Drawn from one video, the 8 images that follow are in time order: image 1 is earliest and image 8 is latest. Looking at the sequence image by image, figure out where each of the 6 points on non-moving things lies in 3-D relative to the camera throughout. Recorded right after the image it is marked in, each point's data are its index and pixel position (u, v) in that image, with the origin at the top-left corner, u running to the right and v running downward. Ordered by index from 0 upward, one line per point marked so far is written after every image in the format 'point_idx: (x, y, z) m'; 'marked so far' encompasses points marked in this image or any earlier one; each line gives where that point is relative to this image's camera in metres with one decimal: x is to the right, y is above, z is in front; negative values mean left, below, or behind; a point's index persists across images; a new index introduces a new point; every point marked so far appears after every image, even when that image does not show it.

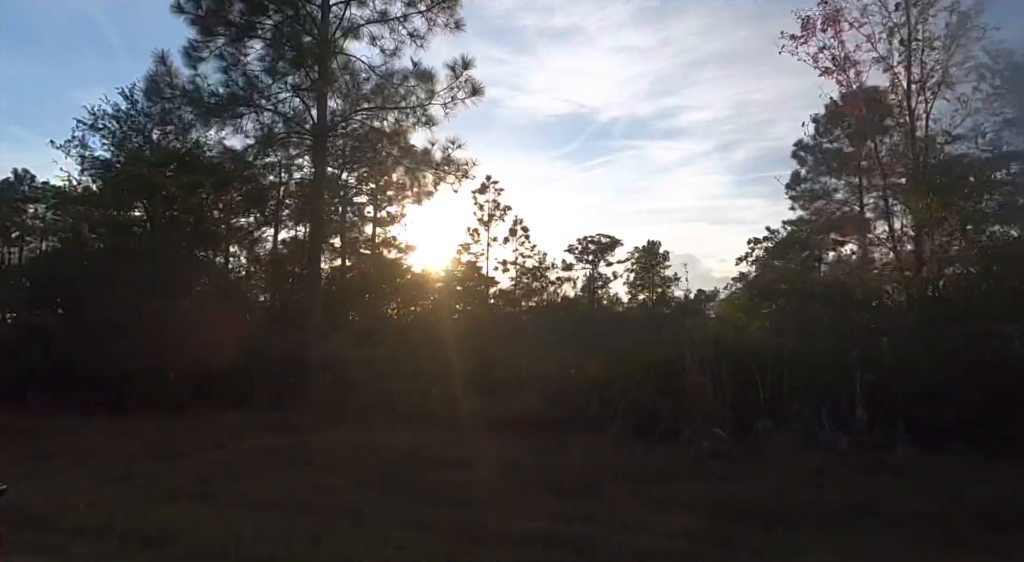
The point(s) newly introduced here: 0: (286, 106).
0: (-5.7, +4.6, +14.9) m
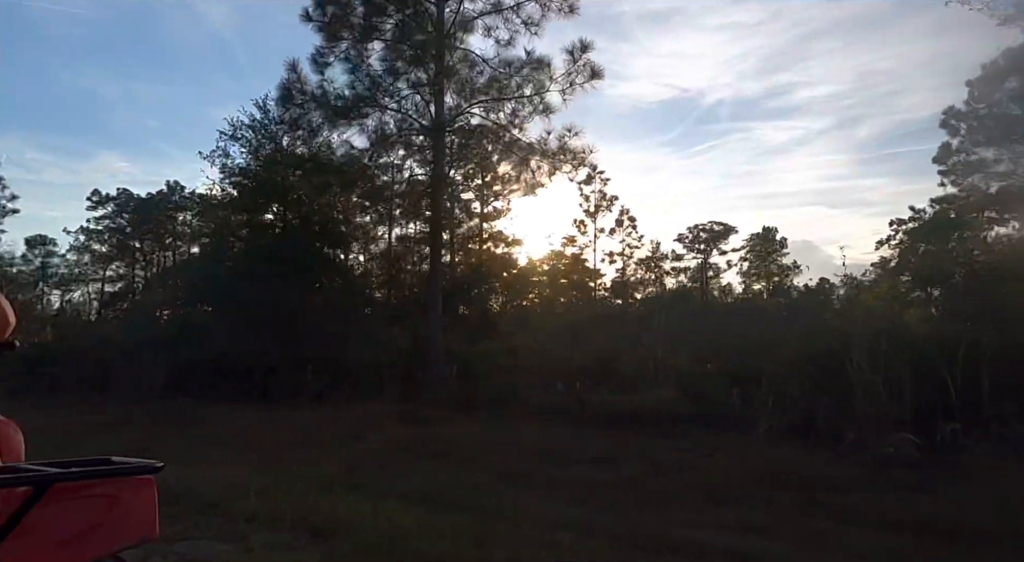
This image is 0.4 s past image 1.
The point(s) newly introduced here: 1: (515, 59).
0: (-2.7, +4.7, +15.2) m
1: (0.0, +5.7, +14.8) m
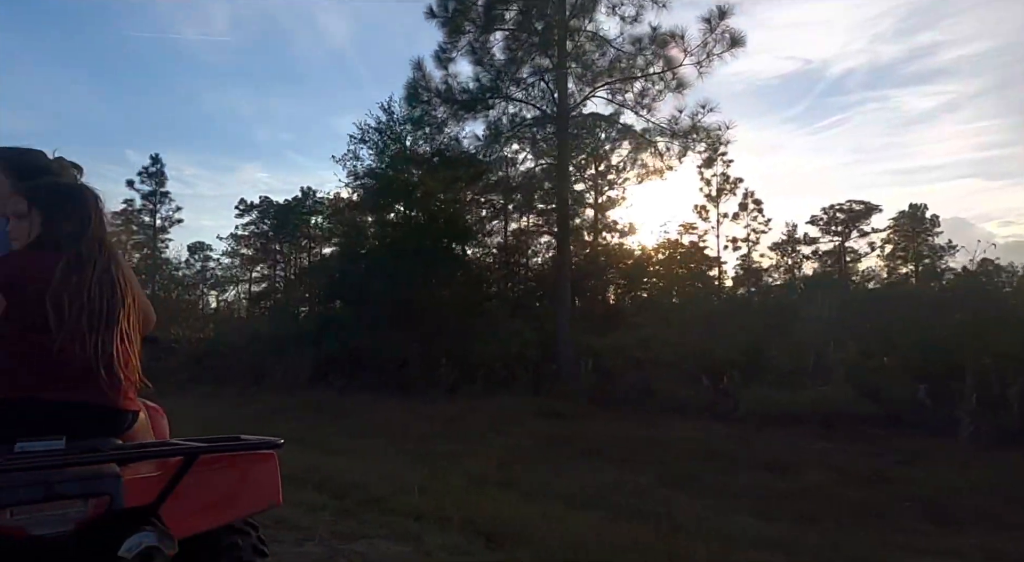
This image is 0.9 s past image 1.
0: (+0.5, +4.9, +14.9) m
1: (+3.1, +6.0, +14.0) m
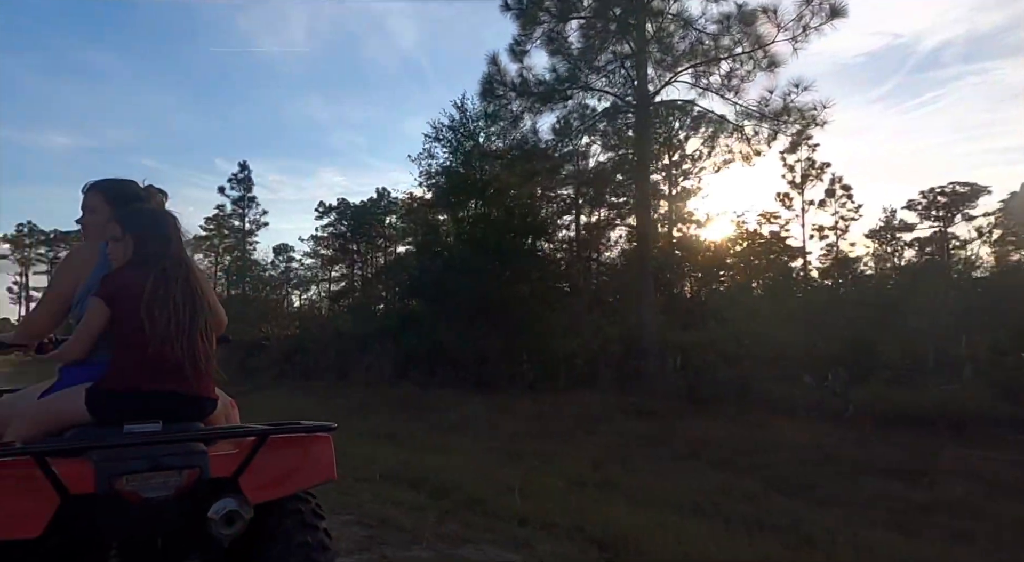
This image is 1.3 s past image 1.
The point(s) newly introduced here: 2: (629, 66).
0: (+2.5, +5.1, +14.4) m
1: (+4.9, +6.2, +13.2) m
2: (+2.9, +5.4, +14.3) m
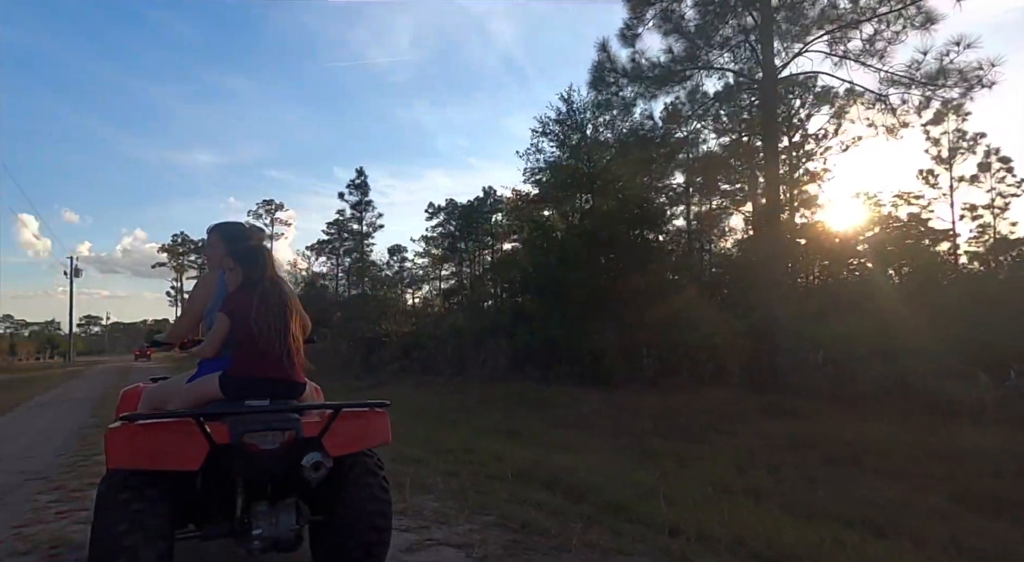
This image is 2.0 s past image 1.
0: (+5.2, +5.3, +13.5) m
1: (+7.3, +6.4, +11.8) m
2: (+5.5, +5.6, +13.3) m
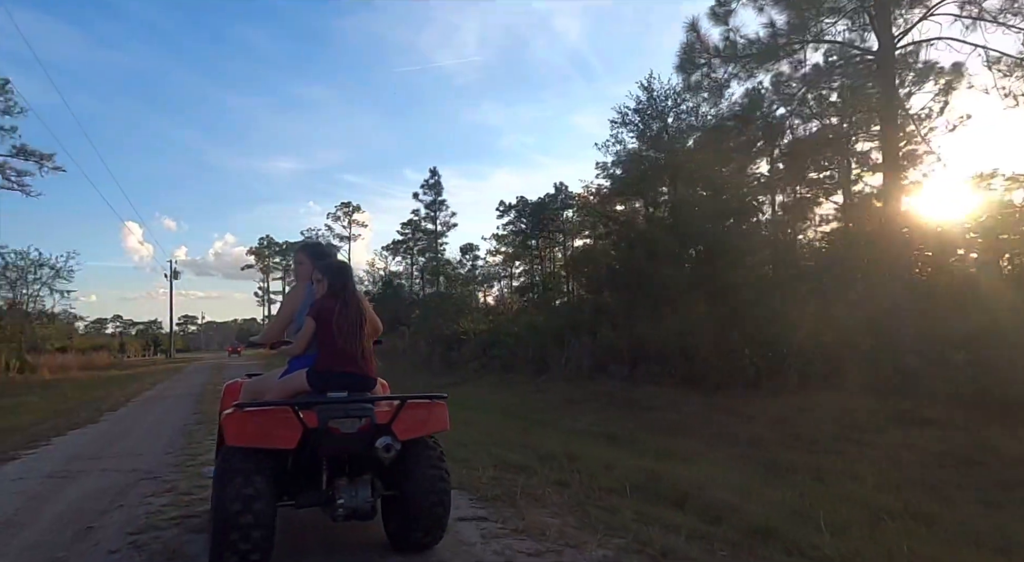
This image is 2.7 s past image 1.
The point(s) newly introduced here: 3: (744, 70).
0: (+7.0, +5.4, +12.2) m
1: (+9.0, +6.6, +10.4) m
2: (+7.4, +5.7, +12.0) m
3: (+5.3, +4.8, +12.9) m
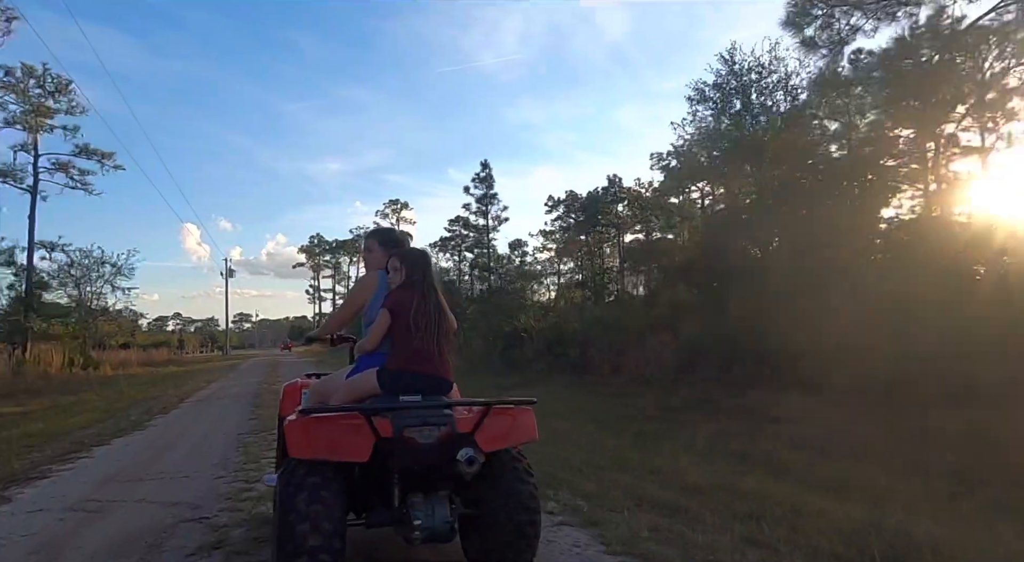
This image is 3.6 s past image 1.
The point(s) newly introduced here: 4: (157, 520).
0: (+8.7, +5.7, +10.0) m
1: (+10.5, +6.9, +8.0) m
2: (+9.0, +6.0, +9.7) m
3: (+7.0, +5.1, +10.9) m
4: (-2.7, -1.8, +4.4) m
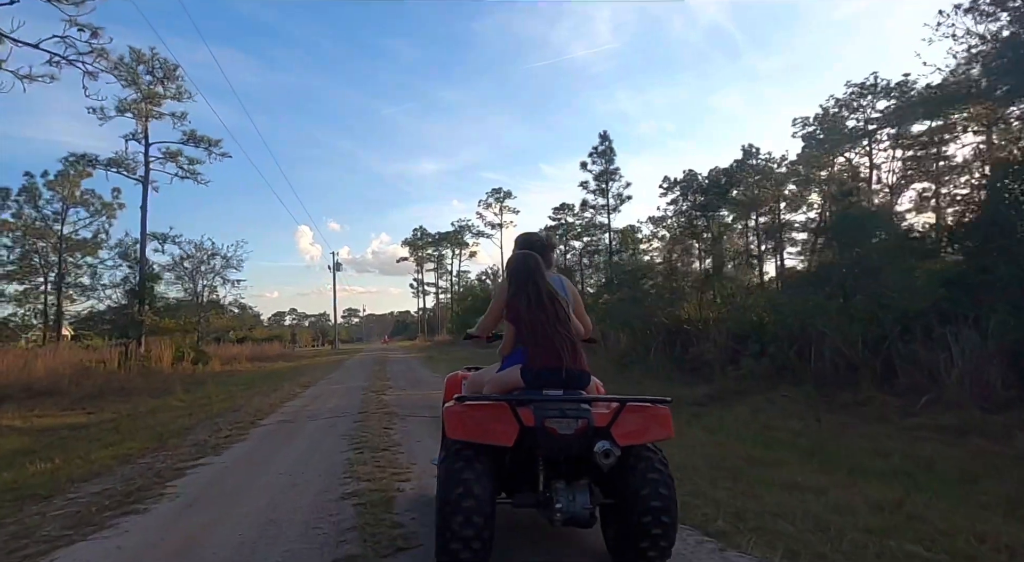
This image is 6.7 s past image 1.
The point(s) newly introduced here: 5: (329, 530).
0: (+11.4, +6.4, +3.0) m
1: (+12.8, +7.6, +0.7) m
2: (+11.7, +6.7, +2.7) m
3: (+9.9, +5.8, +4.2) m
4: (-0.6, -1.3, -0.5) m
5: (-1.3, -1.7, +4.0) m
